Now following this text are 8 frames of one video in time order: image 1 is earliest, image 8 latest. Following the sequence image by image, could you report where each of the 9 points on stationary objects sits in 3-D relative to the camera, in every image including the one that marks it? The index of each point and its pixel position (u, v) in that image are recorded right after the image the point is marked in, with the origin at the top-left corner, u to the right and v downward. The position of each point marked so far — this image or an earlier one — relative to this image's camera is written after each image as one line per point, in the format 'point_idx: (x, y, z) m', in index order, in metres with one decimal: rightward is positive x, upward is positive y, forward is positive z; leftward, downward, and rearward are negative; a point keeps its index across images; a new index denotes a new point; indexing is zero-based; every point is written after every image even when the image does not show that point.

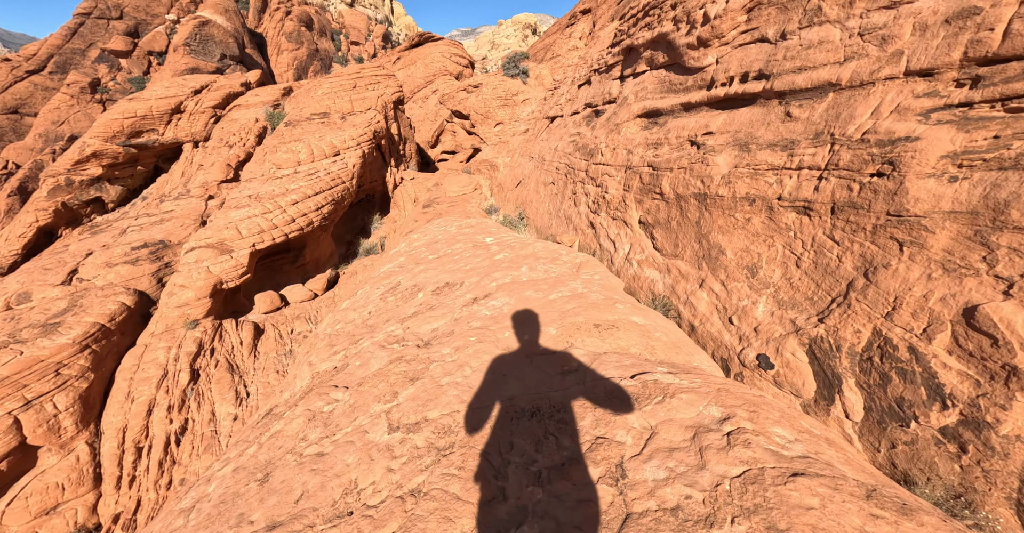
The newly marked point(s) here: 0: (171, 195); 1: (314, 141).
0: (-12.3, +2.5, +15.4) m
1: (-7.1, +4.5, +15.2) m
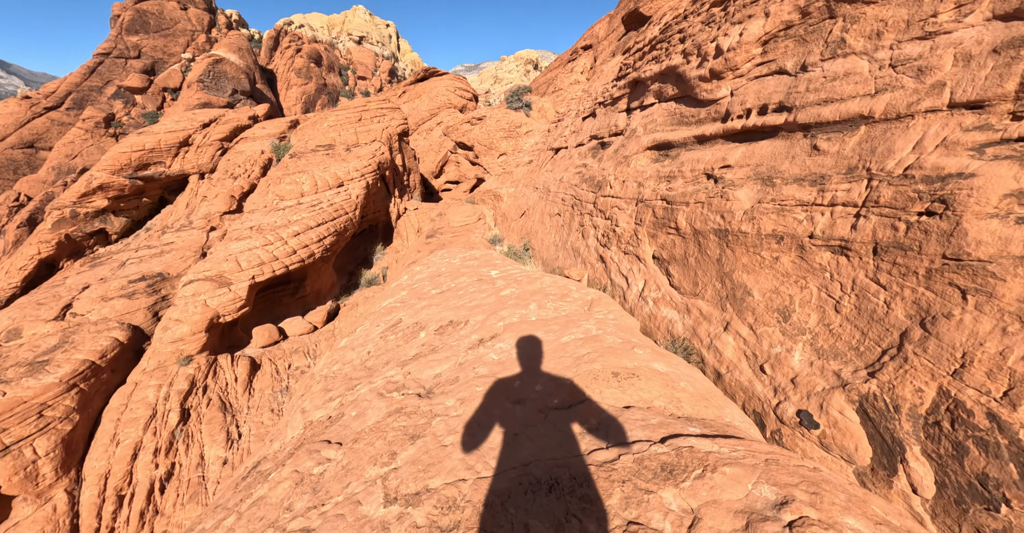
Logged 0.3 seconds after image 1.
0: (-12.2, +1.4, +15.3) m
1: (-6.9, +3.4, +15.3) m
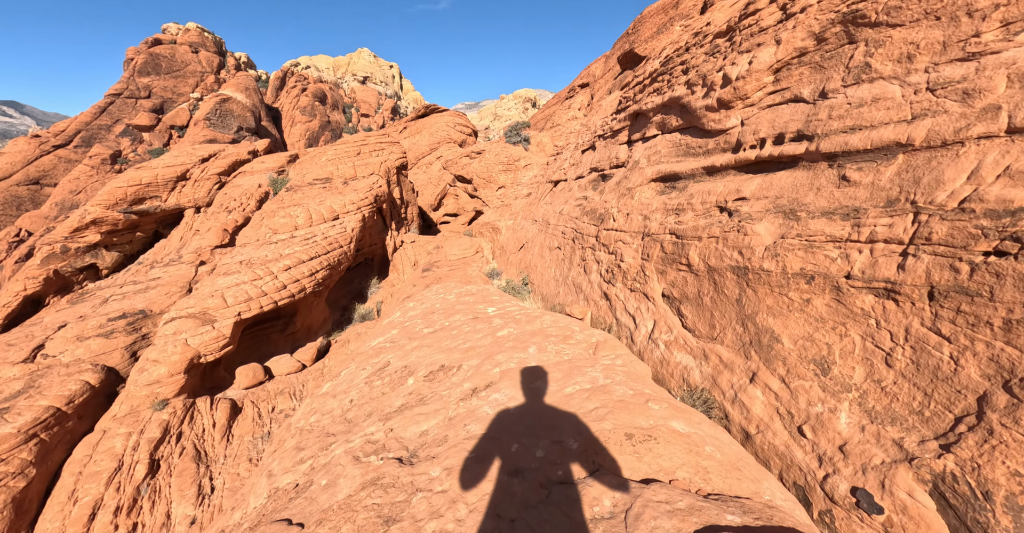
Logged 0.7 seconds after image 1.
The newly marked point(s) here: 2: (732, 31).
0: (-12.3, +0.1, +14.9) m
1: (-7.0, +2.2, +15.1) m
2: (+2.8, +3.0, +5.4) m
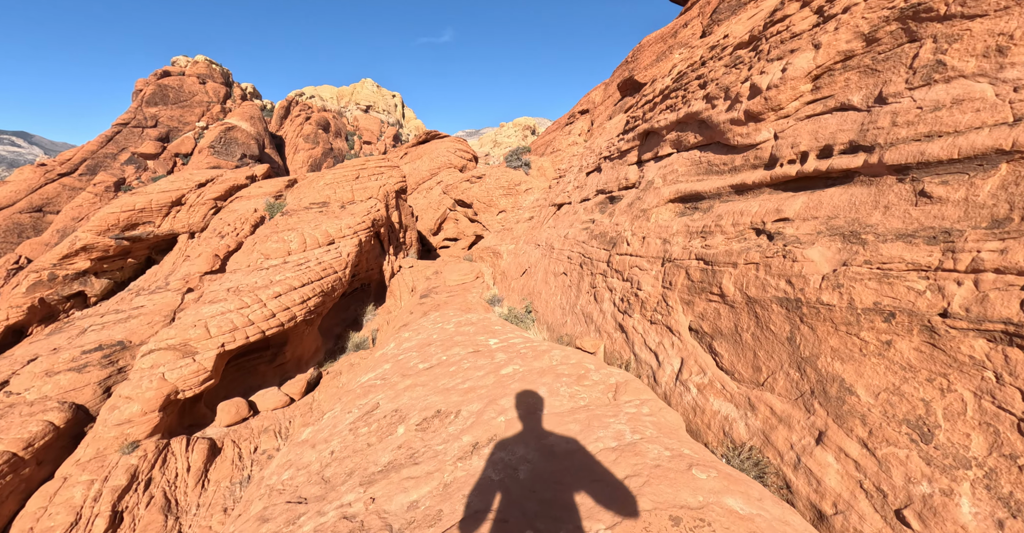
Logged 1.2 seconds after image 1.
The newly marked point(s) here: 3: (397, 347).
0: (-12.2, -0.7, +14.3) m
1: (-7.0, +1.3, +14.6) m
2: (+2.9, +2.7, +5.0) m
3: (-2.3, -1.6, +8.5) m
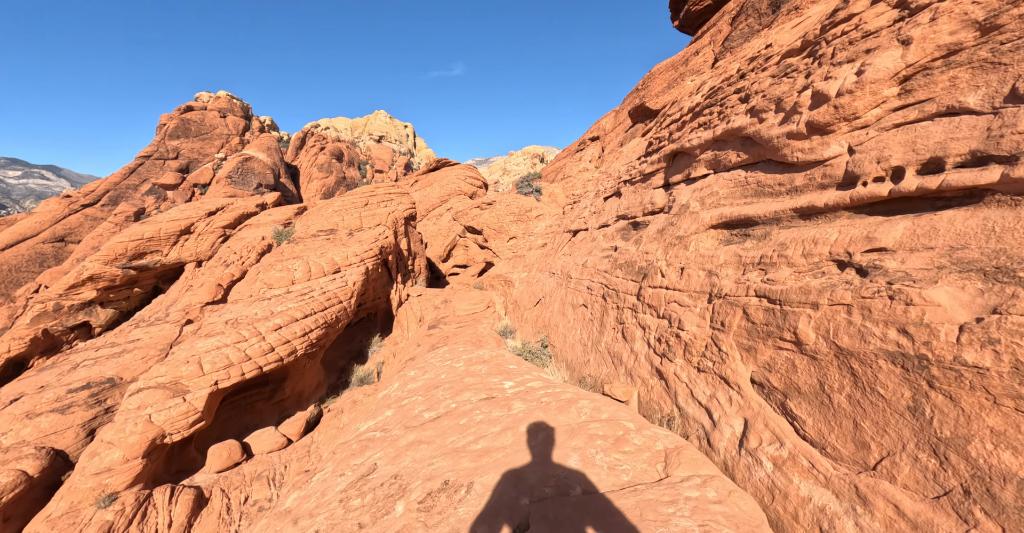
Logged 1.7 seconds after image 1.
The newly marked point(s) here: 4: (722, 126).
0: (-11.8, -1.7, +13.8) m
1: (-6.5, +0.3, +14.1) m
2: (+3.1, +2.3, +4.4) m
3: (-2.0, -2.2, +7.7) m
4: (+2.7, +1.8, +5.5) m
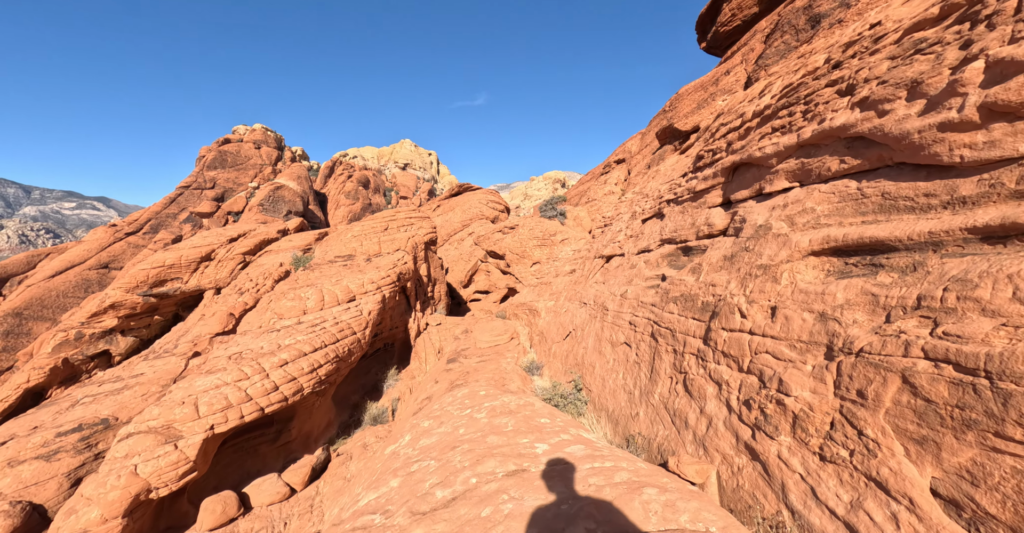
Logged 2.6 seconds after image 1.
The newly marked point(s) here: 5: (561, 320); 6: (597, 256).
0: (-11.0, -2.6, +13.2) m
1: (-5.7, -0.6, +13.3) m
2: (+3.4, +2.0, +3.3) m
3: (-1.5, -2.7, +6.6) m
4: (+3.0, +1.4, +4.3) m
5: (+1.4, -1.6, +12.4) m
6: (+2.5, +0.3, +12.6) m
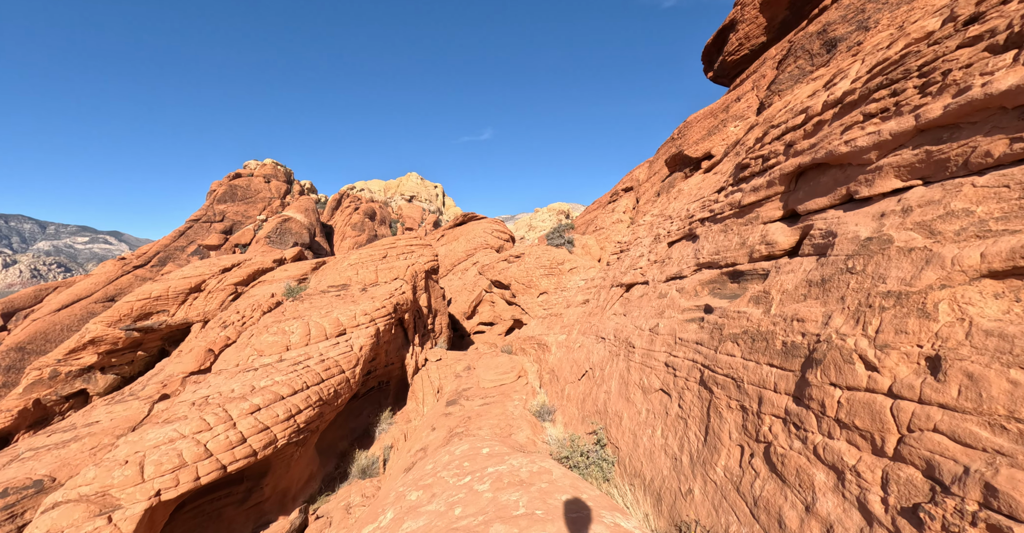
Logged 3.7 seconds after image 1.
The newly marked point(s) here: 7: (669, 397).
0: (-10.8, -3.5, +11.8) m
1: (-5.5, -1.5, +12.0) m
2: (+3.5, +1.8, +2.1) m
3: (-1.4, -3.1, +5.1) m
4: (+3.2, +1.2, +3.1) m
5: (+1.6, -2.3, +11.0) m
6: (+2.7, -0.5, +11.3) m
7: (+2.1, -1.8, +5.8) m
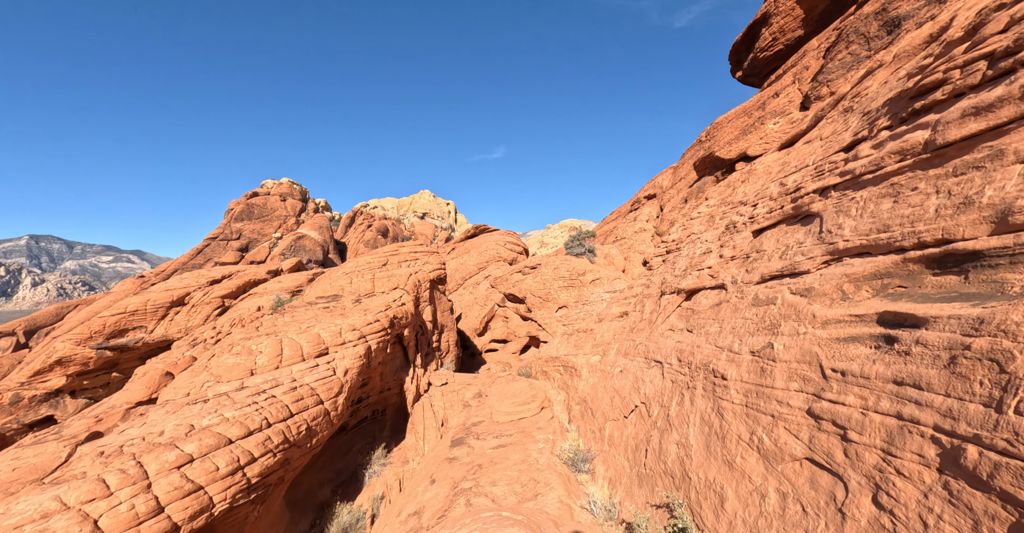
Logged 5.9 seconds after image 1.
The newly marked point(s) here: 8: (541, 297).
0: (-10.3, -3.6, +9.4) m
1: (-5.0, -1.6, +9.5) m
2: (+3.7, +2.2, -0.5) m
3: (-1.0, -2.9, +2.5) m
4: (+3.4, +1.5, +0.5) m
5: (+2.1, -2.4, +8.3) m
6: (+3.2, -0.5, +8.7) m
7: (+2.4, -1.6, +3.1) m
8: (+1.2, -1.1, +16.3) m
